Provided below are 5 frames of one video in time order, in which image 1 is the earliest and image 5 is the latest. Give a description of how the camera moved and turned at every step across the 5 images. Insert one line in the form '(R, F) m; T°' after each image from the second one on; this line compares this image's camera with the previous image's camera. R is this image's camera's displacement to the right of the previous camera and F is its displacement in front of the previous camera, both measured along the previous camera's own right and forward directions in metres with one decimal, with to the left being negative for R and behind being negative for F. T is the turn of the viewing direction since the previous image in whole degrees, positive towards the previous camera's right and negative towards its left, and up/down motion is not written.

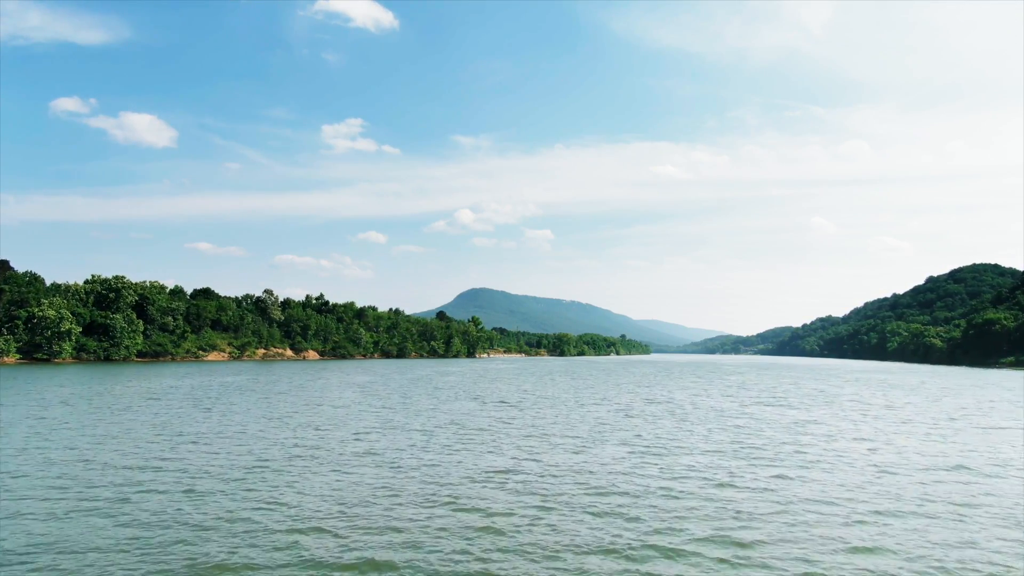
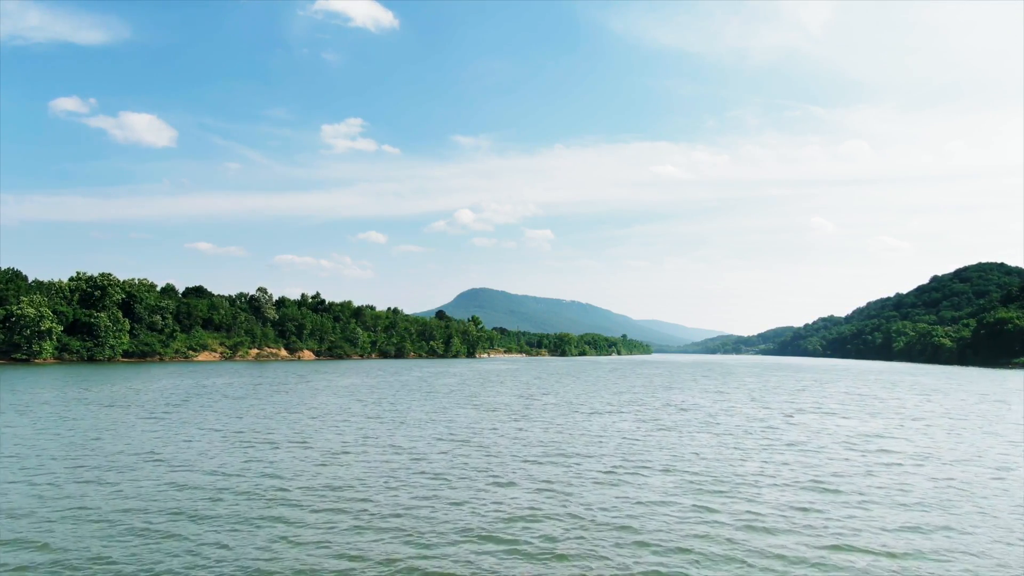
(-0.4, +6.0) m; 0°
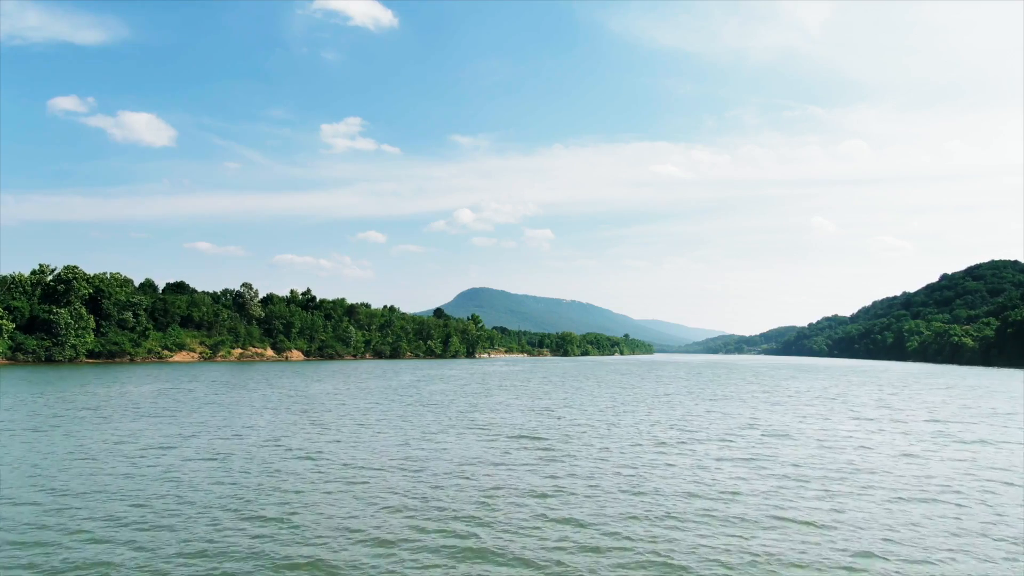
(-0.9, +13.3) m; 0°
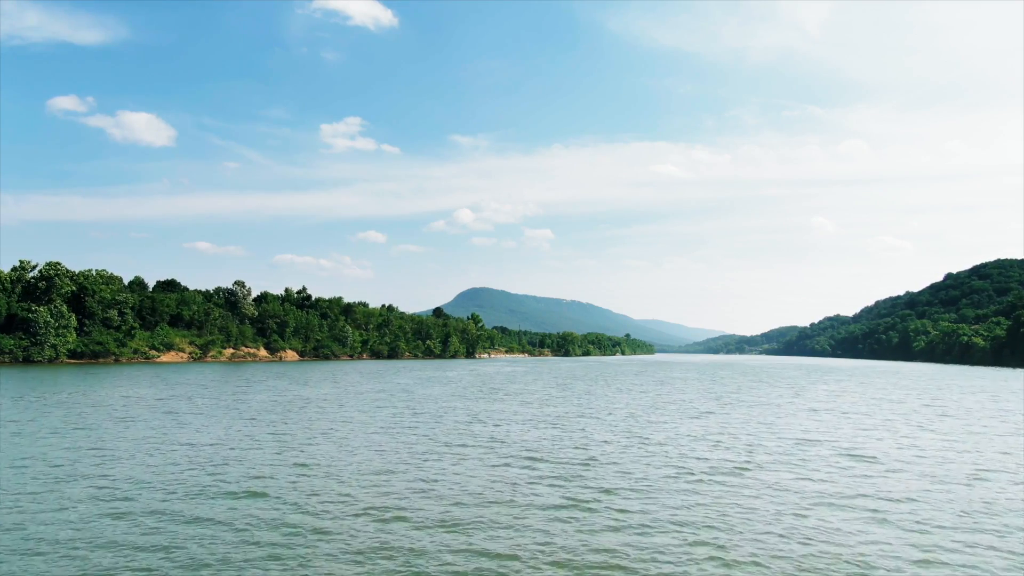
(-0.4, +6.0) m; 0°
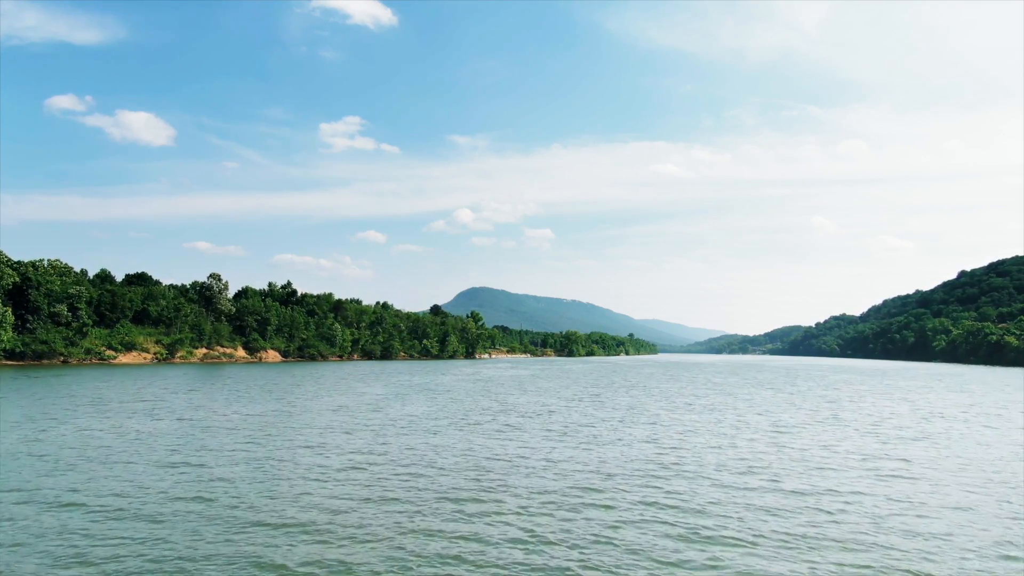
(-1.3, +17.3) m; 0°
